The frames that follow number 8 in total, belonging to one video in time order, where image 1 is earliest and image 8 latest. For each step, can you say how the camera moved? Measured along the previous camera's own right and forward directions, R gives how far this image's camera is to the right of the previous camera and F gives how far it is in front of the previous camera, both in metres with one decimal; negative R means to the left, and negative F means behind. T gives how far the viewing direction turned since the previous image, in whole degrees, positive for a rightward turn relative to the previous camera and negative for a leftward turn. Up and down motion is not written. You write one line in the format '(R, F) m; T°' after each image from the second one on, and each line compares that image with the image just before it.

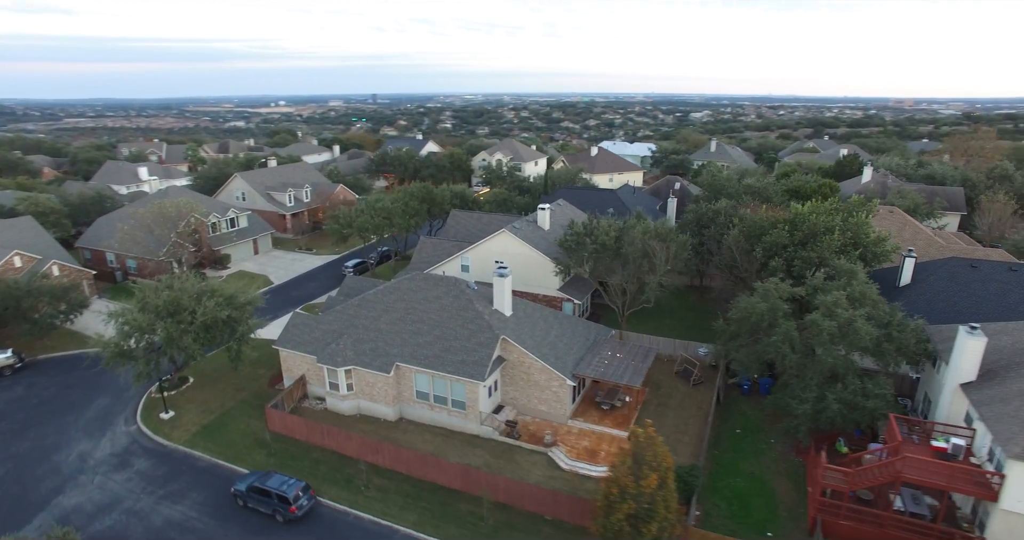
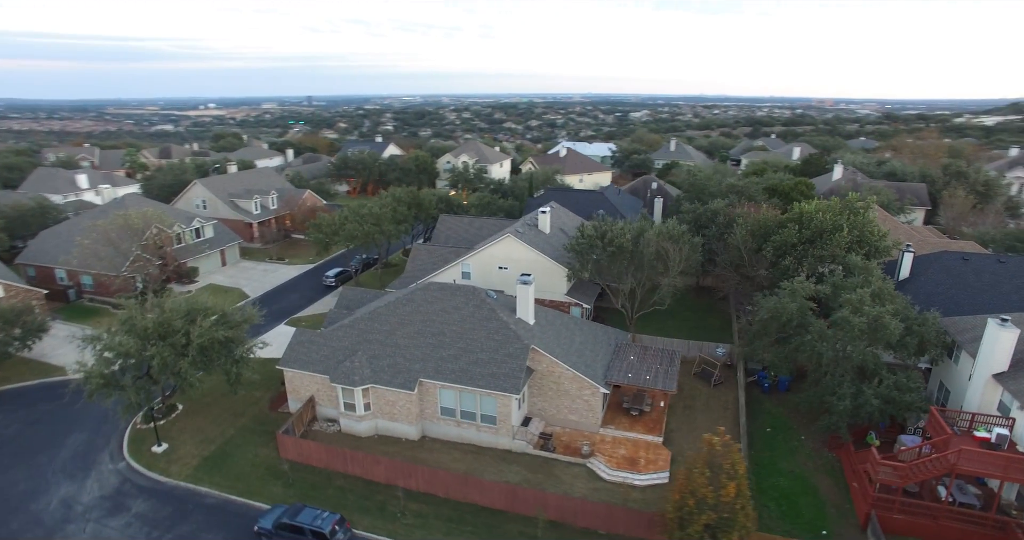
(-3.3, +1.0) m; +6°
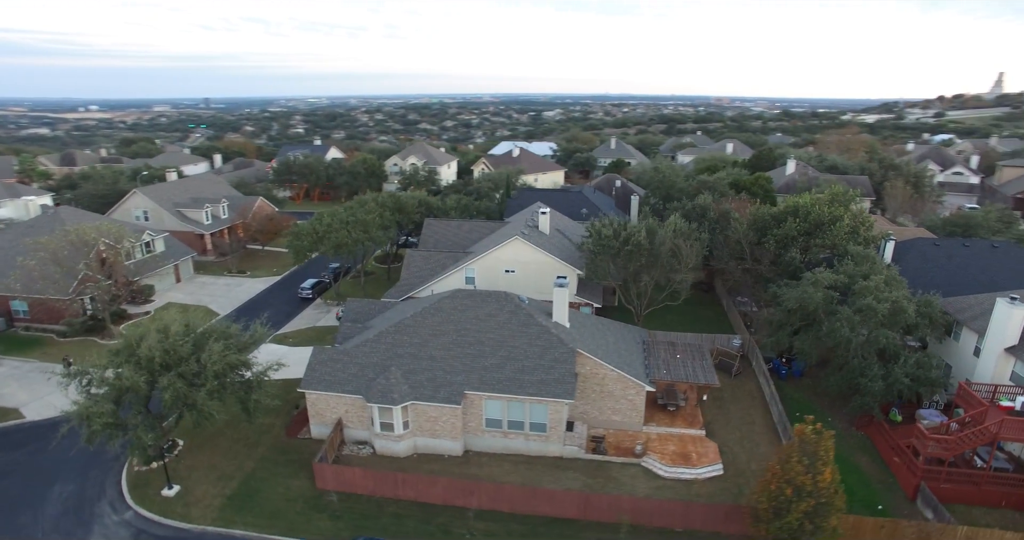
(-4.7, +0.9) m; +8°
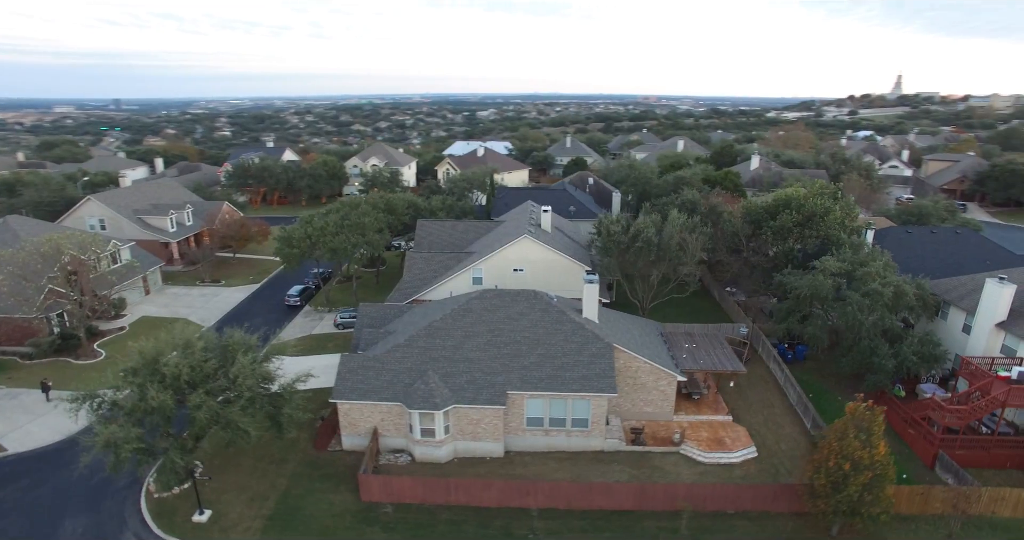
(-3.8, +0.3) m; +6°
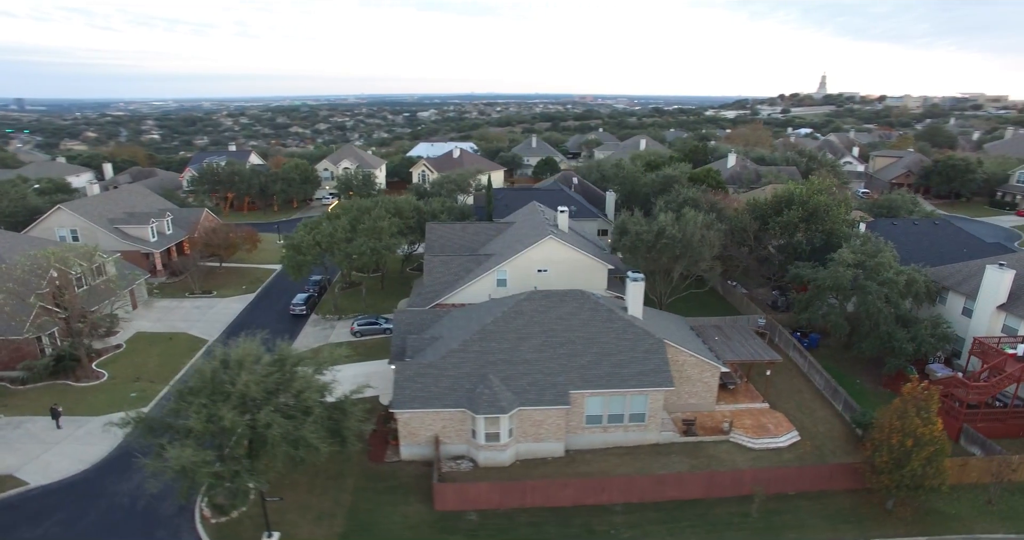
(-4.3, +0.1) m; +6°
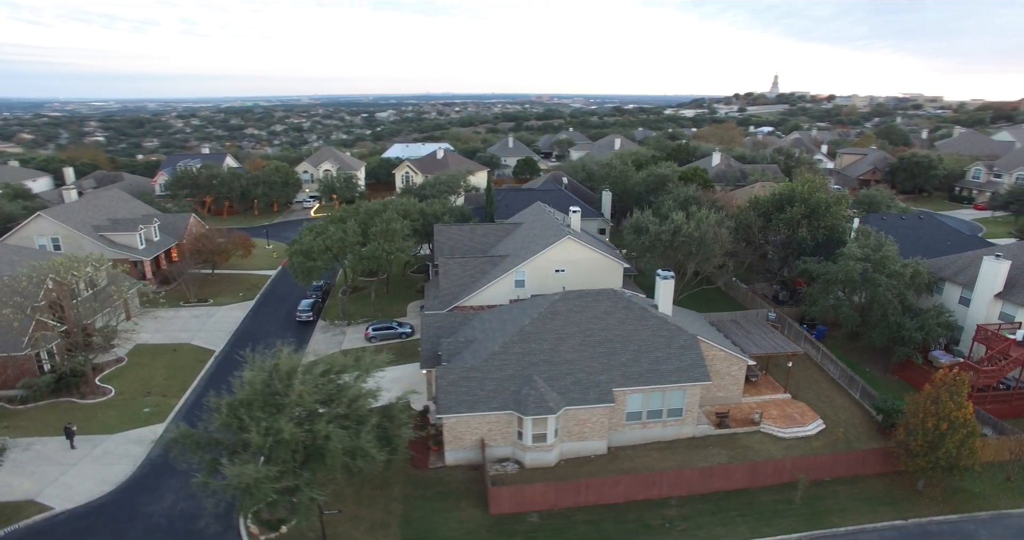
(-3.1, +0.1) m; +4°
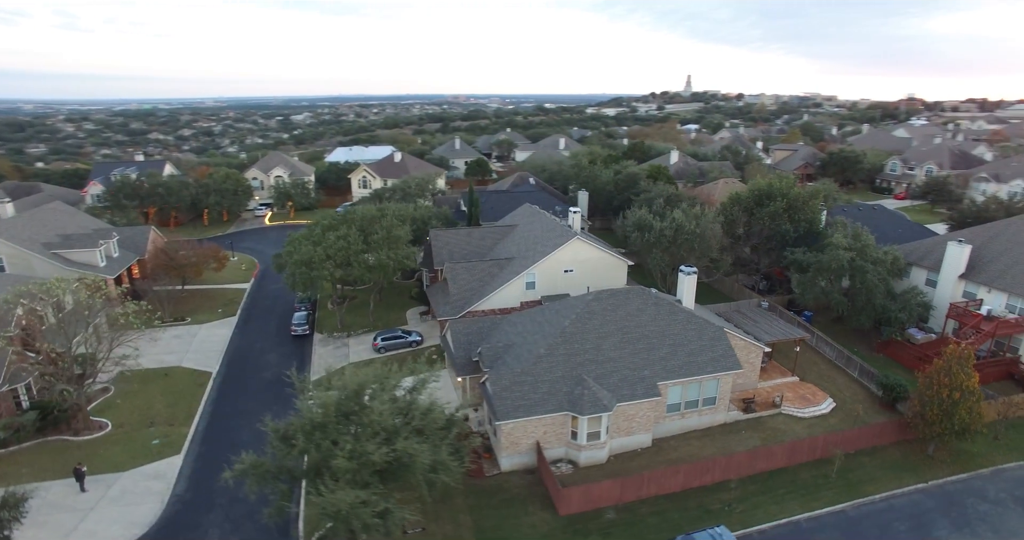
(-4.6, +0.2) m; +8°
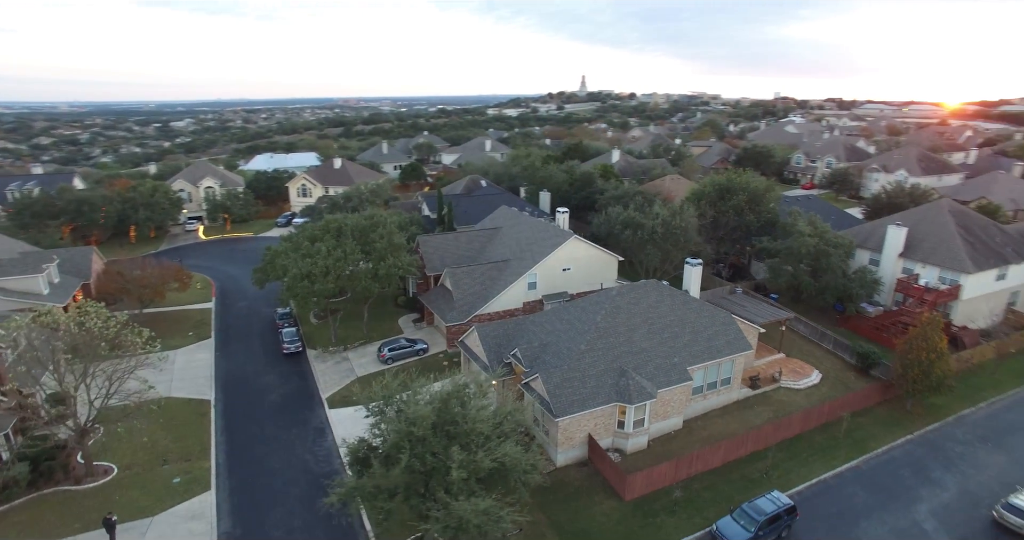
(-5.3, 0.0) m; +10°
